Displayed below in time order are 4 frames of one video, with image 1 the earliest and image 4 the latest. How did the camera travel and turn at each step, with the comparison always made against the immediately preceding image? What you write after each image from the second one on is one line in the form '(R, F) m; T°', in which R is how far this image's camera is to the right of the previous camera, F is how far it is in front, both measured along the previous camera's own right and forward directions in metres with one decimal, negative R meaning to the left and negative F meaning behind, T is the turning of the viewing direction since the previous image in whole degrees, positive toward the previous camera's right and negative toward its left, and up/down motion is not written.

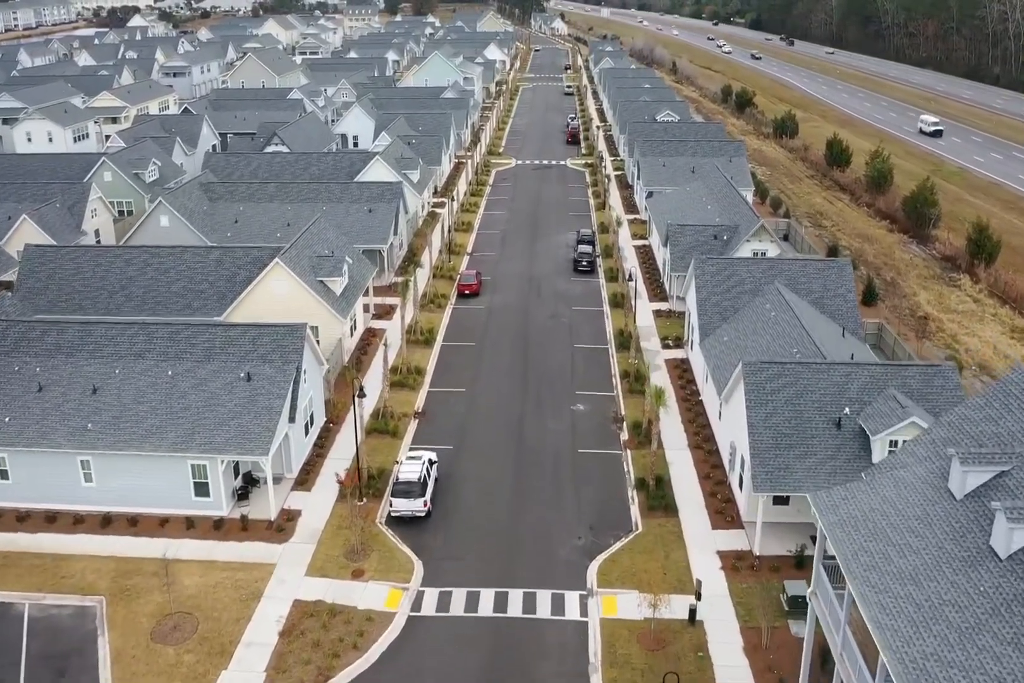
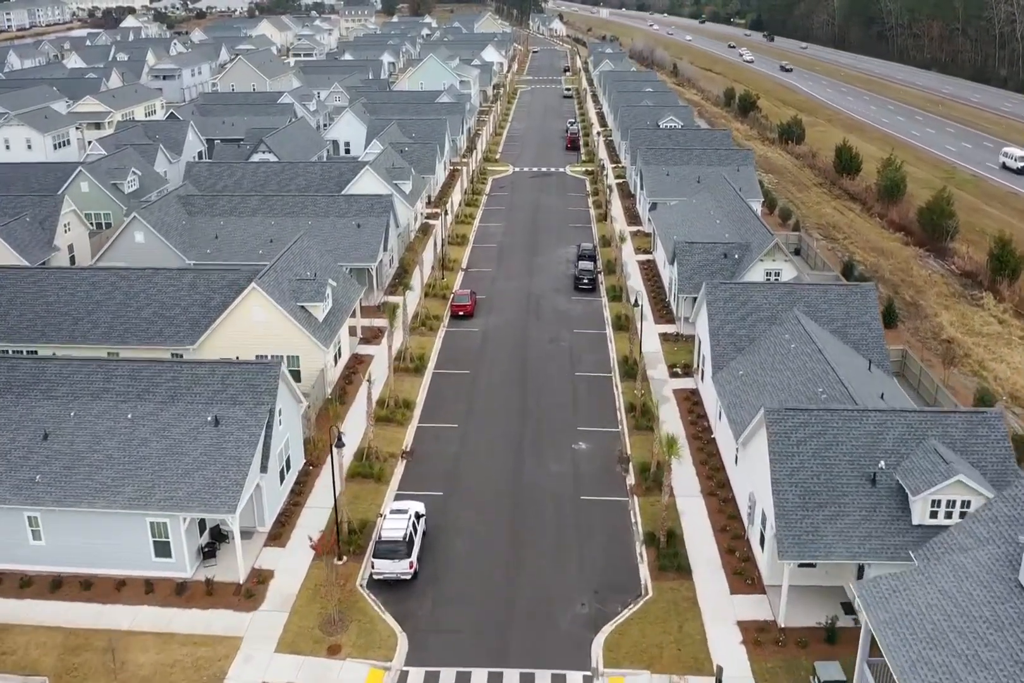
(+0.1, +3.2) m; 0°
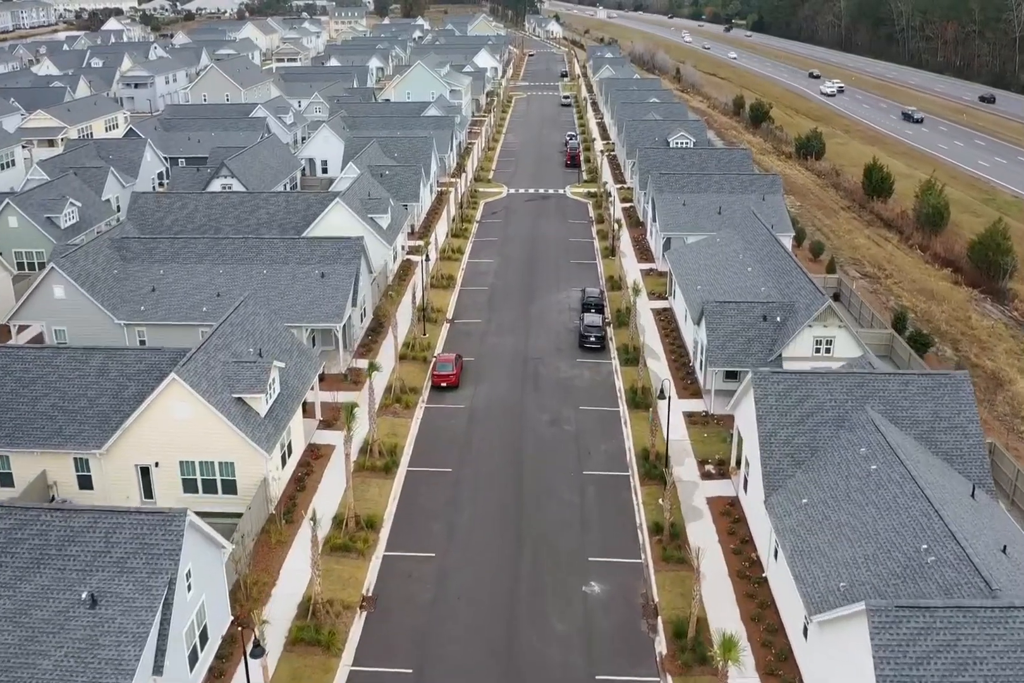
(+0.1, +8.4) m; 0°
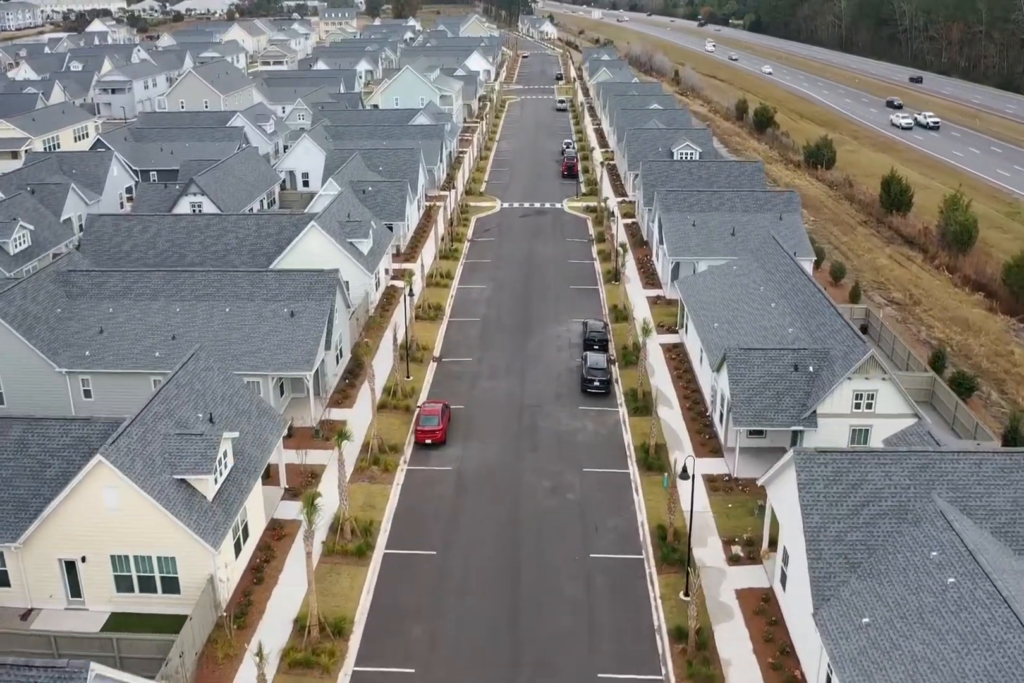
(0.0, +5.0) m; 0°
